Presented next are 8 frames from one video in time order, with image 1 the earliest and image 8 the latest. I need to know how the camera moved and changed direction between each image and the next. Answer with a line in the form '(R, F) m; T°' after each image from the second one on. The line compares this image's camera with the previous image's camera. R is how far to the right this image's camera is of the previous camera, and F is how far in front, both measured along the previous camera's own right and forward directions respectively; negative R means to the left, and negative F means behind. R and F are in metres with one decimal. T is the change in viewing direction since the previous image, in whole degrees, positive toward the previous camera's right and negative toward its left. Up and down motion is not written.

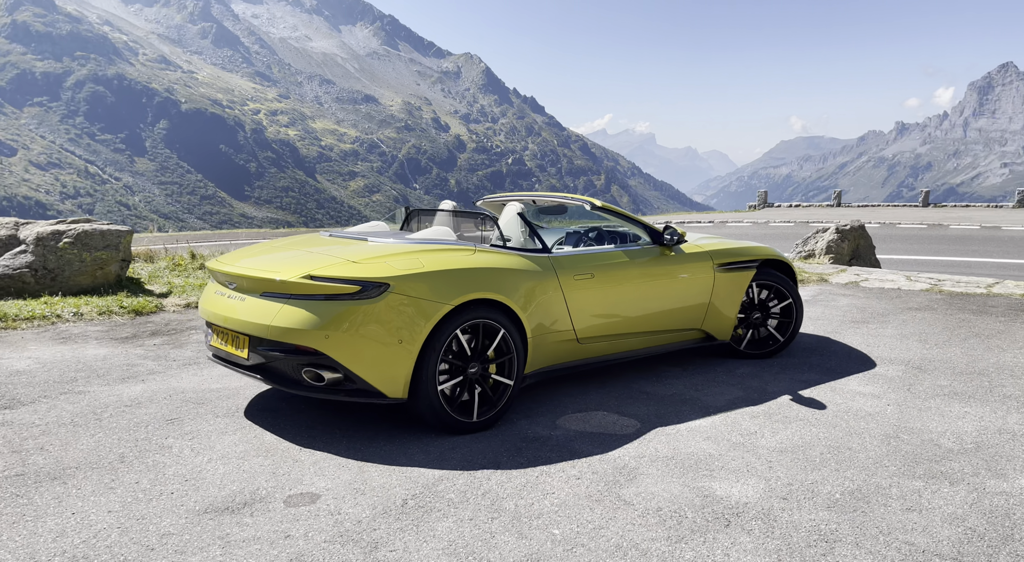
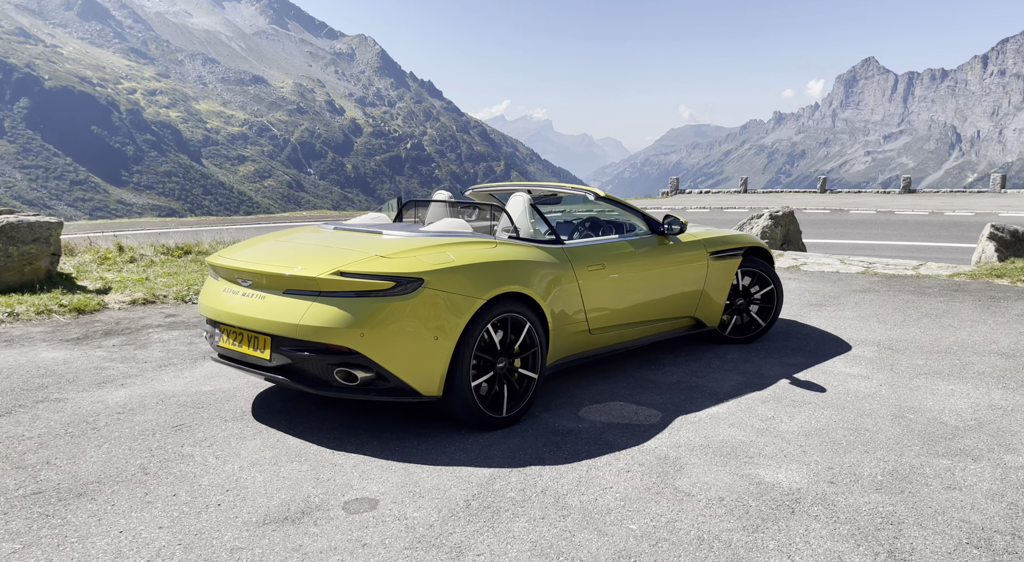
(-0.7, +0.1) m; +6°
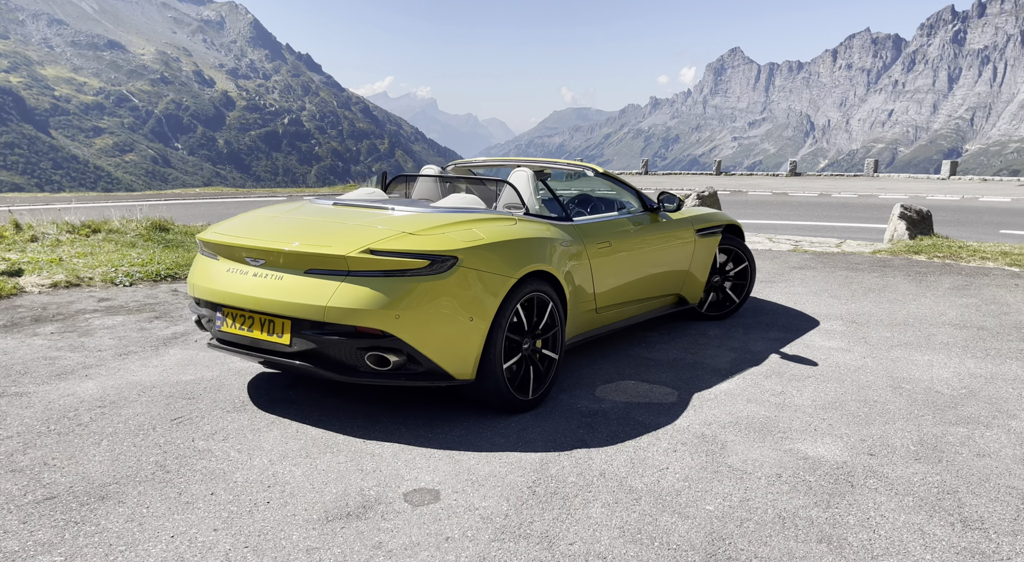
(-0.7, +0.2) m; +6°
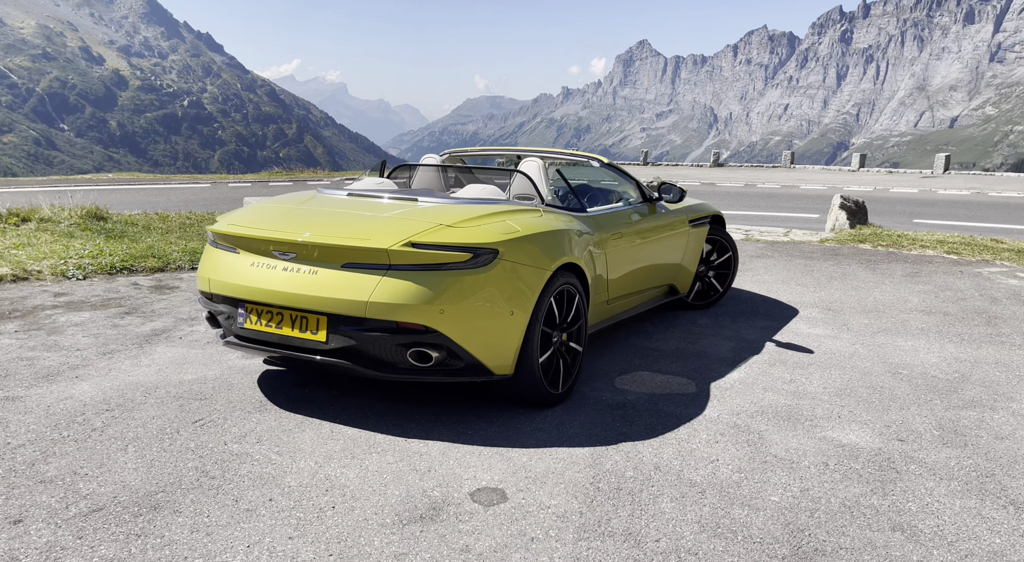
(-0.6, +0.1) m; +5°
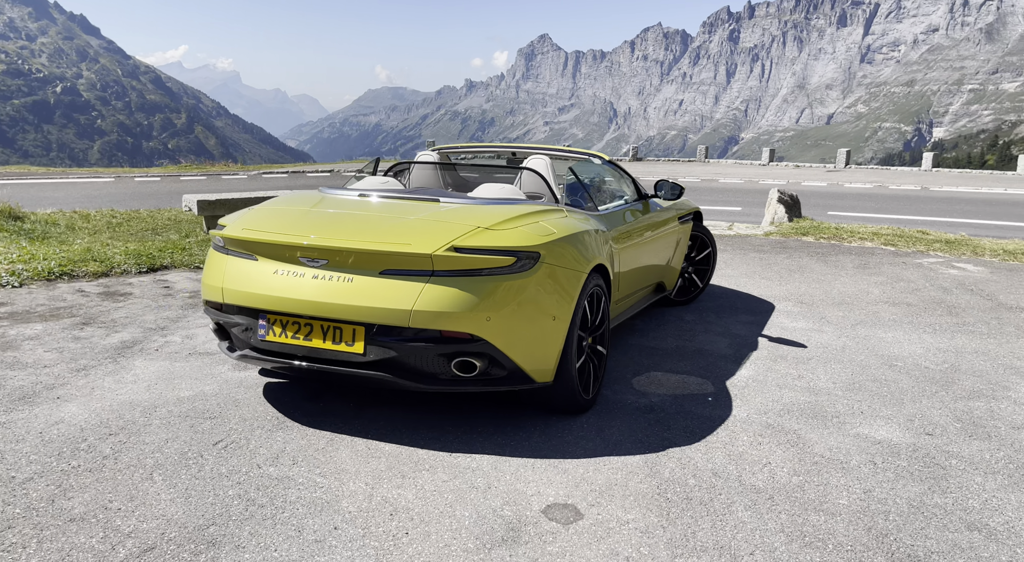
(-0.6, +0.2) m; +5°
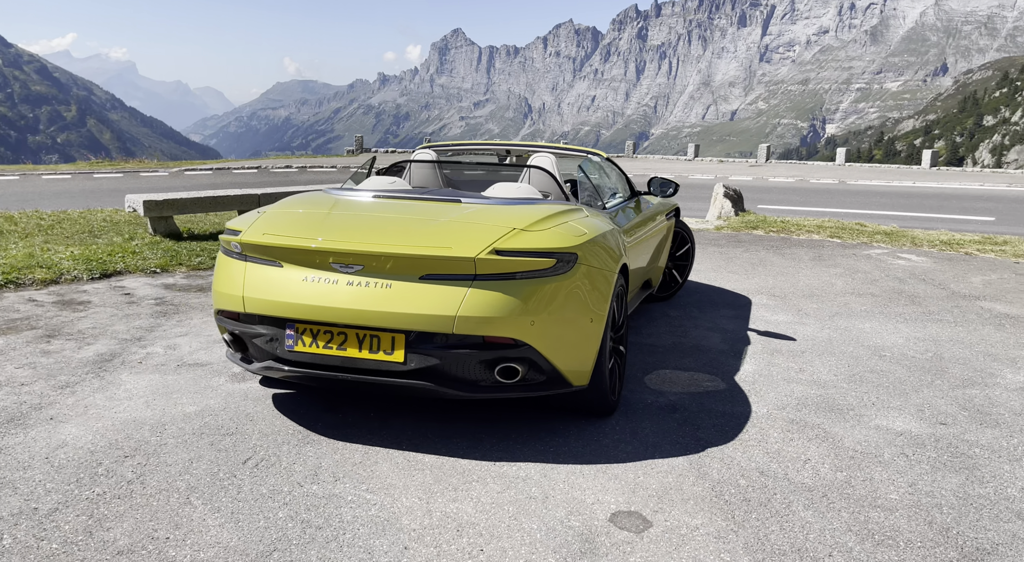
(-0.5, +0.1) m; +5°
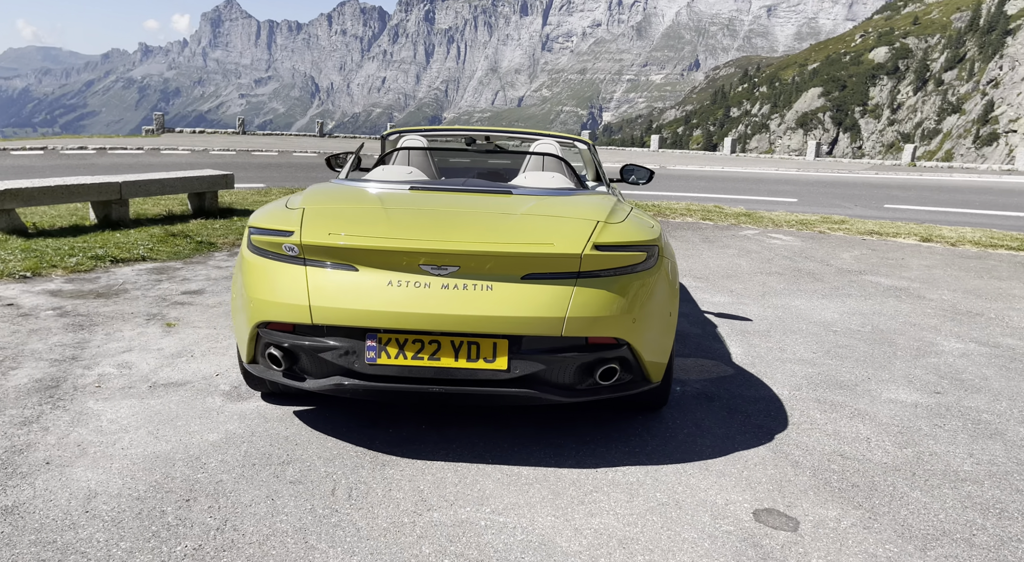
(-1.2, +0.4) m; +12°
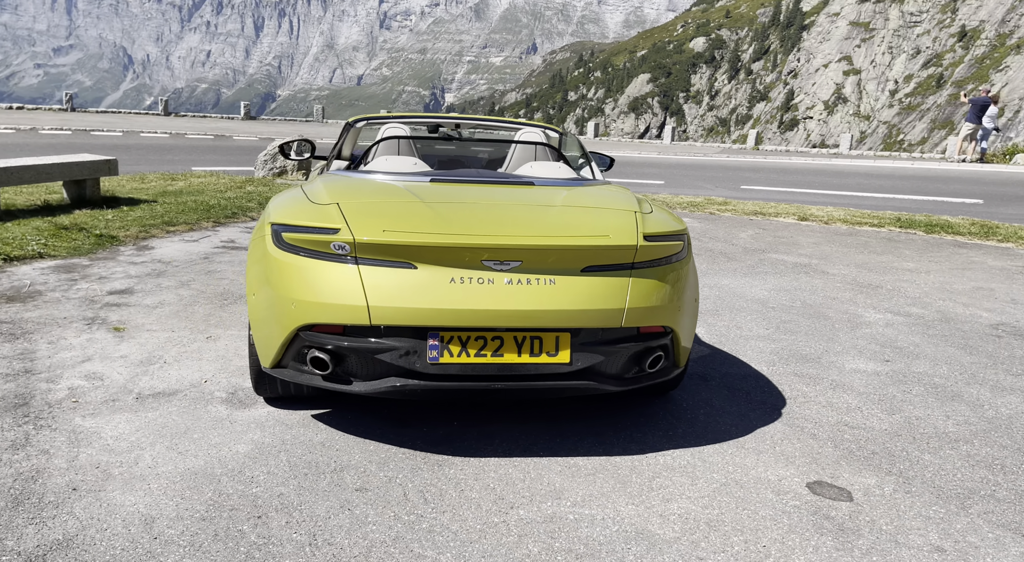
(-0.9, +0.1) m; +10°
